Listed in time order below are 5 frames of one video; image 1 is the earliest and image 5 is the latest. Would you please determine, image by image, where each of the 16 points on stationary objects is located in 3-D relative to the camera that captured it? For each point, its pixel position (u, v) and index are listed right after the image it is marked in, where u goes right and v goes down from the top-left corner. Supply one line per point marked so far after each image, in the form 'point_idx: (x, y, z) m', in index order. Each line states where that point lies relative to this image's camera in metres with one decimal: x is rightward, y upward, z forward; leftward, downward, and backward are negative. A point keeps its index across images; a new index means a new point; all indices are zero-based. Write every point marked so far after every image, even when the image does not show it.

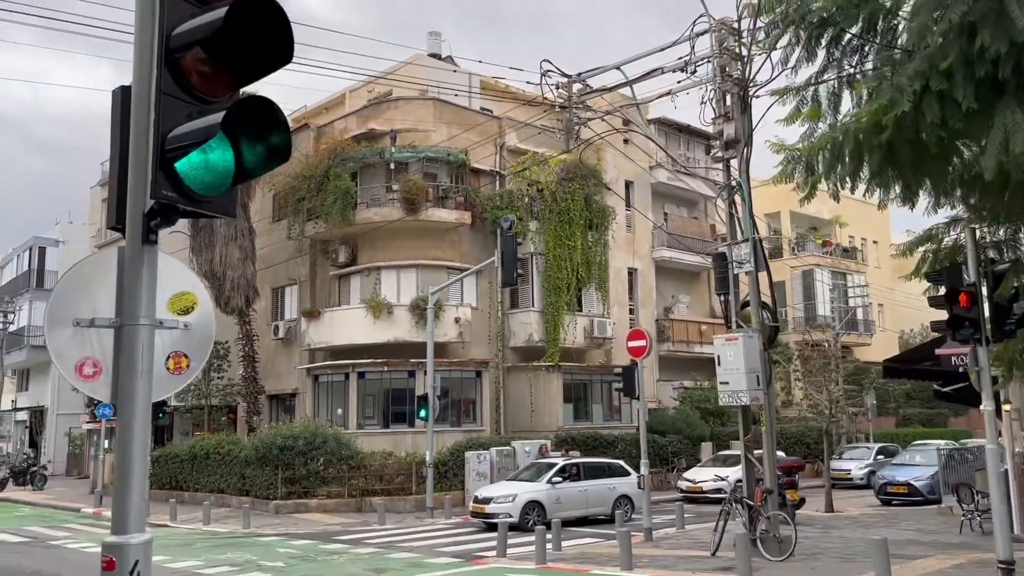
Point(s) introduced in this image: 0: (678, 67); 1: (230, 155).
0: (+3.2, +4.2, +16.0) m
1: (-1.2, +0.6, +3.6) m
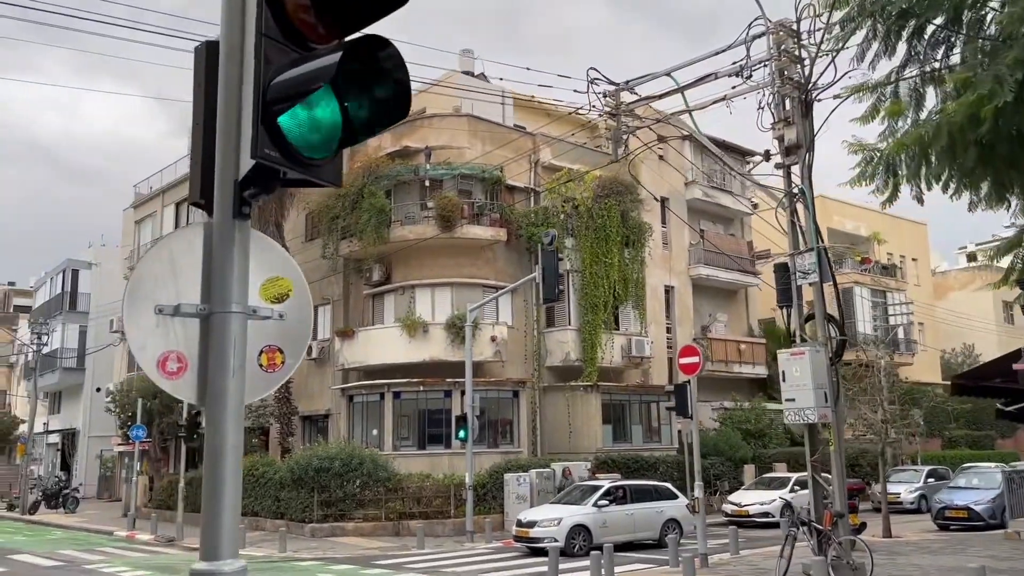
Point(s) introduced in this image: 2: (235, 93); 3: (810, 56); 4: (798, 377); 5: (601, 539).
0: (+4.1, +4.0, +15.4) m
1: (-0.6, +0.6, +3.0) m
2: (-1.0, +0.7, +3.1) m
3: (+5.0, +3.9, +13.9) m
4: (+4.6, -1.4, +13.4) m
5: (+2.1, -5.9, +19.8) m
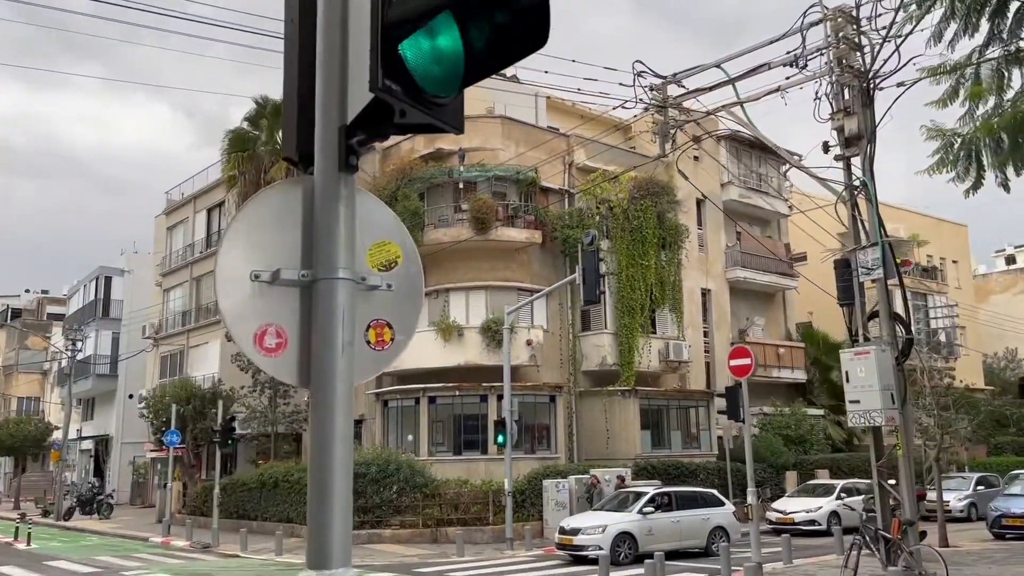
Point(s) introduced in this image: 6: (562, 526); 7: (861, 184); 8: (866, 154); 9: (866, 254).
0: (+4.9, +4.0, +14.9) m
1: (-0.2, +0.8, +2.6) m
2: (-0.6, +0.8, +2.7) m
3: (+5.7, +3.9, +13.4) m
4: (+5.4, -1.4, +12.8) m
5: (+3.1, -5.9, +19.2) m
6: (+1.2, -5.6, +19.6) m
7: (+5.6, +1.7, +13.5) m
8: (+5.7, +2.2, +13.5) m
9: (+5.6, +0.5, +13.2) m
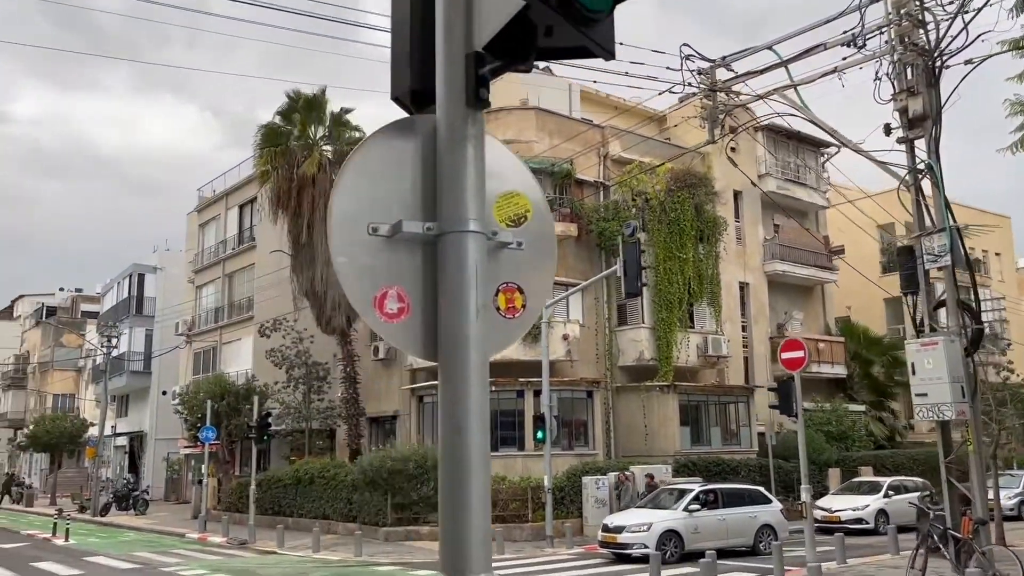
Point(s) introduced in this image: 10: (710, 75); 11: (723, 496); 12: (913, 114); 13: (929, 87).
0: (+5.7, +4.2, +14.3) m
1: (+0.3, +0.9, +2.2) m
2: (-0.1, +1.0, +2.3) m
3: (+6.5, +4.1, +12.7) m
4: (+6.1, -1.2, +12.2) m
5: (+4.0, -5.8, +18.7) m
6: (+2.1, -5.4, +19.1) m
7: (+6.4, +1.9, +12.9) m
8: (+6.5, +2.4, +12.9) m
9: (+6.3, +0.7, +12.6) m
10: (+3.8, +4.1, +16.1) m
11: (+5.0, -4.9, +19.6) m
12: (+6.2, +2.7, +13.0) m
13: (+6.5, +3.1, +13.0) m
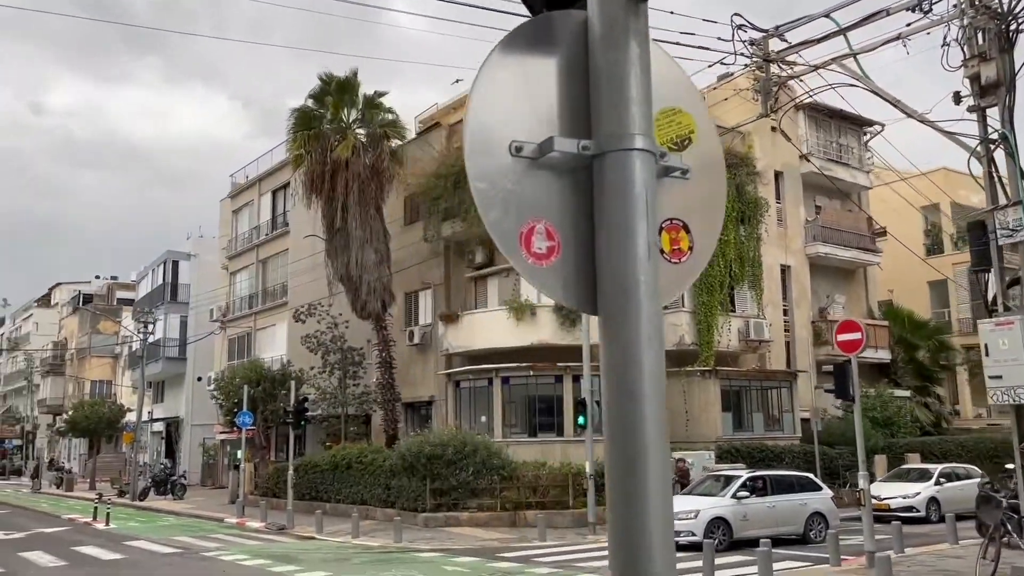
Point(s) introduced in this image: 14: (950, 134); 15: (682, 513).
0: (+6.4, +4.6, +13.5) m
1: (+0.6, +1.0, +1.7) m
2: (+0.2, +1.1, +1.8) m
3: (+7.2, +4.4, +12.0) m
4: (+6.8, -0.9, +11.6) m
5: (+5.0, -5.3, +18.2) m
6: (+3.1, -5.0, +18.7) m
7: (+7.1, +2.2, +12.2) m
8: (+7.2, +2.7, +12.2) m
9: (+7.0, +1.1, +11.9) m
10: (+4.6, +4.5, +15.4) m
11: (+5.9, -4.5, +19.0) m
12: (+7.0, +3.1, +12.3) m
13: (+7.2, +3.5, +12.2) m
14: (+6.8, +2.4, +13.0) m
15: (+3.7, -4.8, +18.0) m
